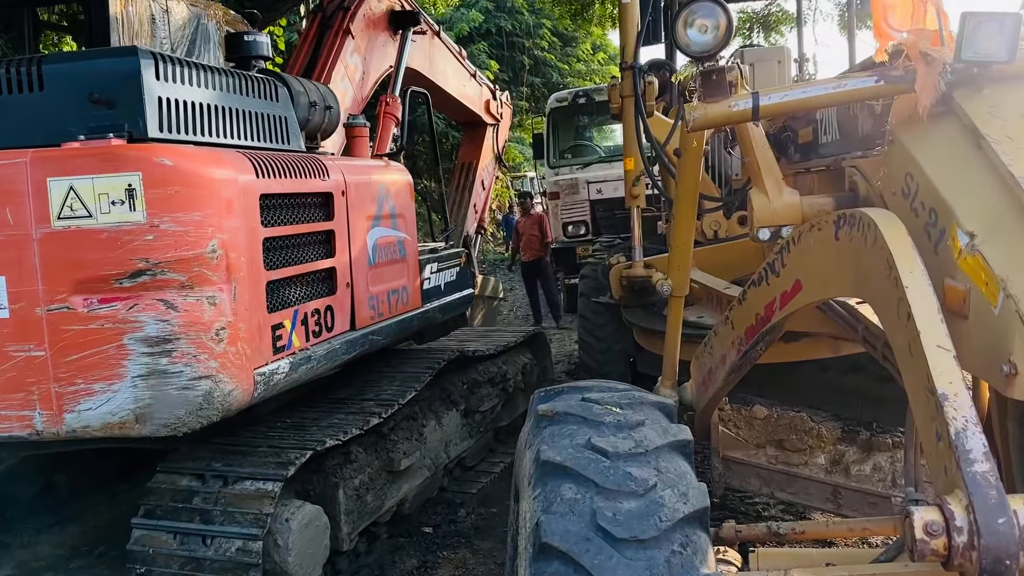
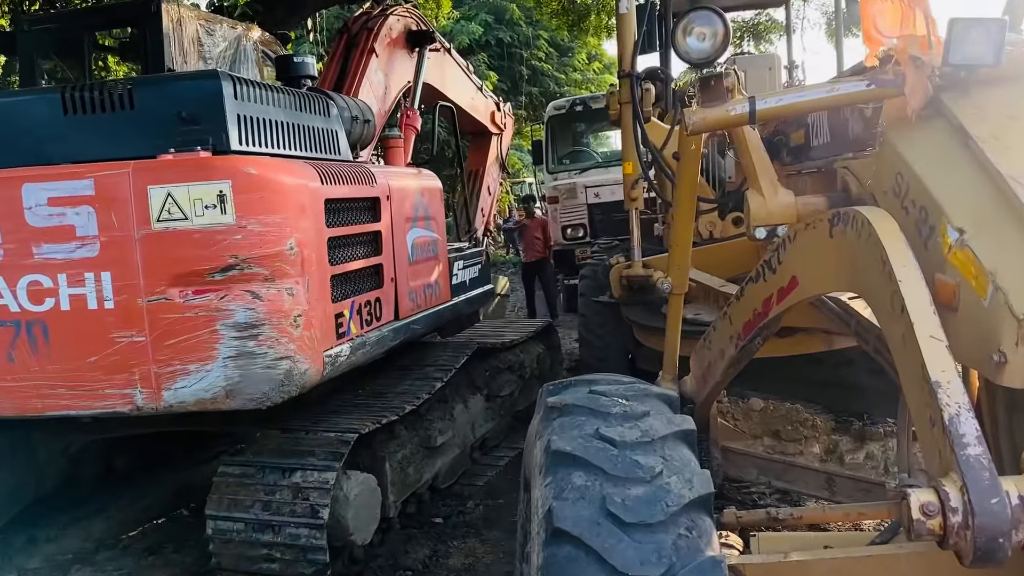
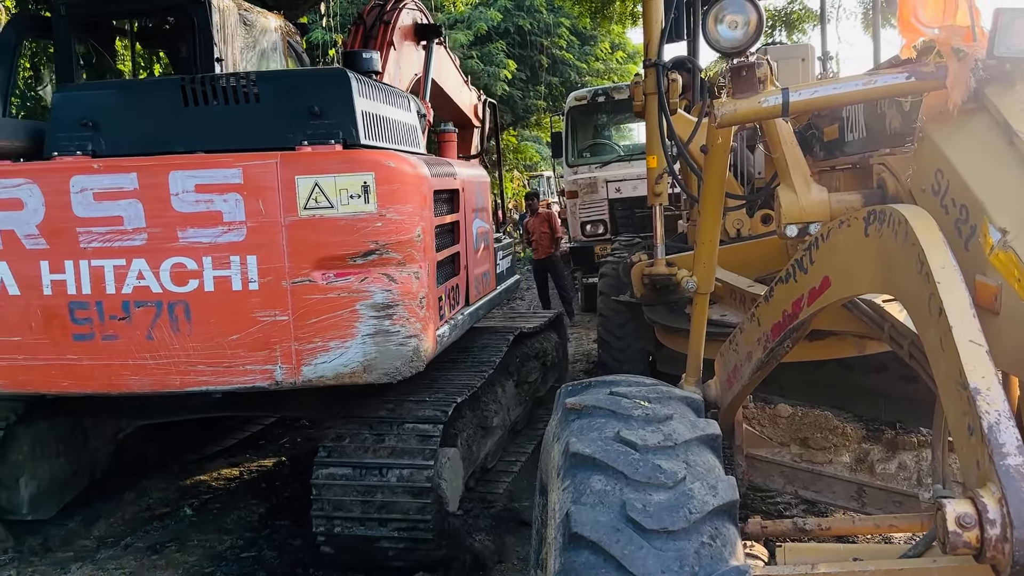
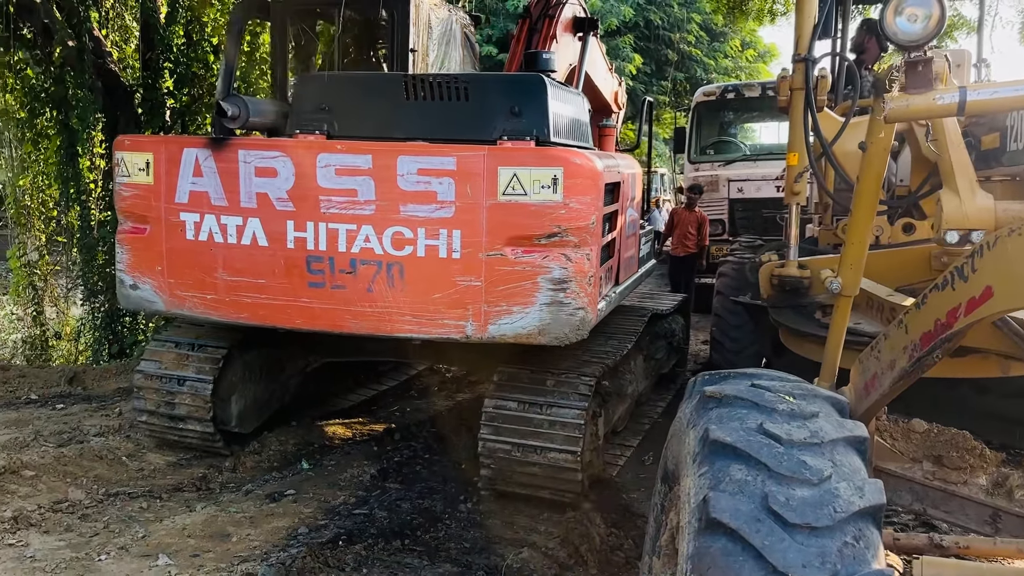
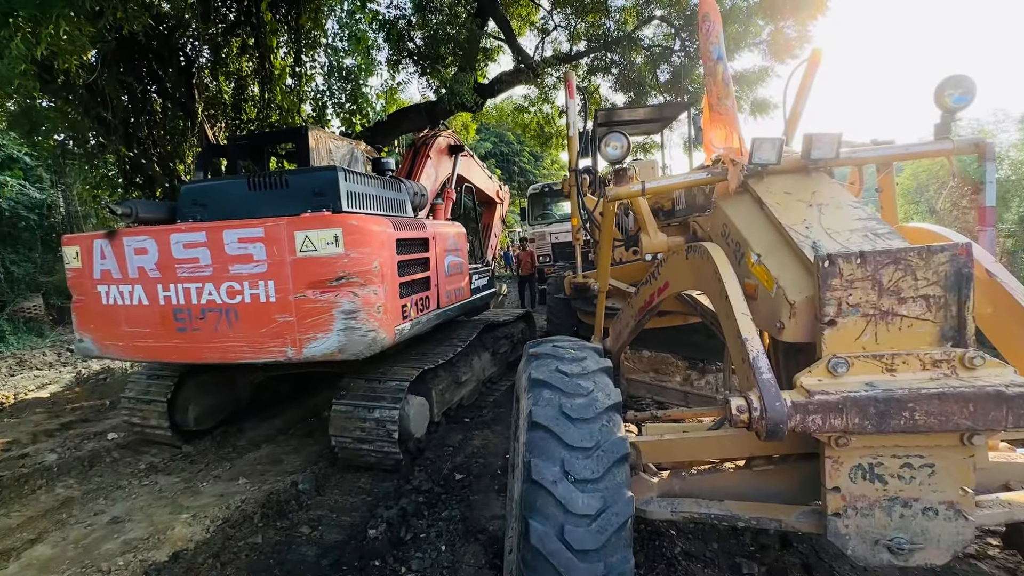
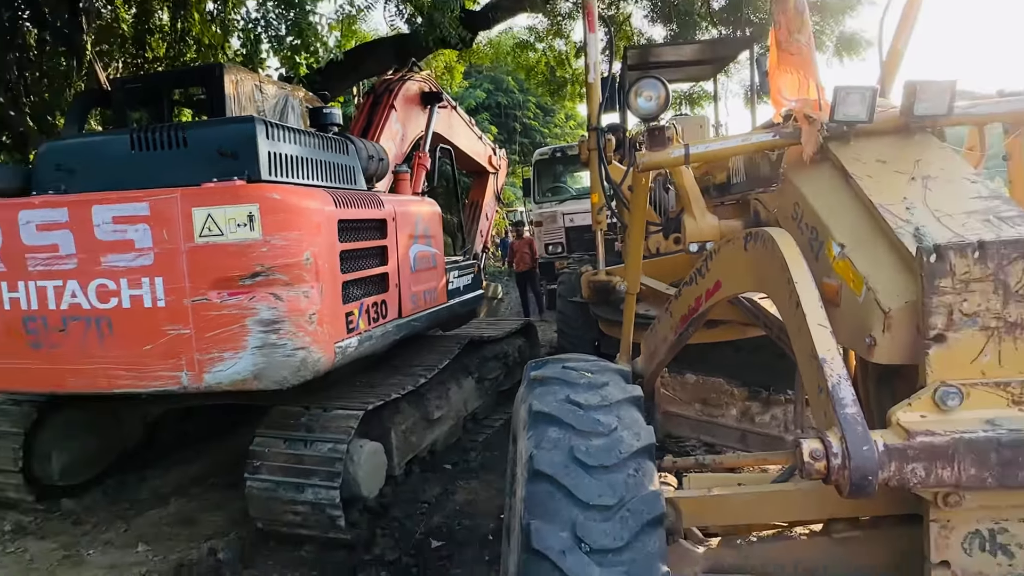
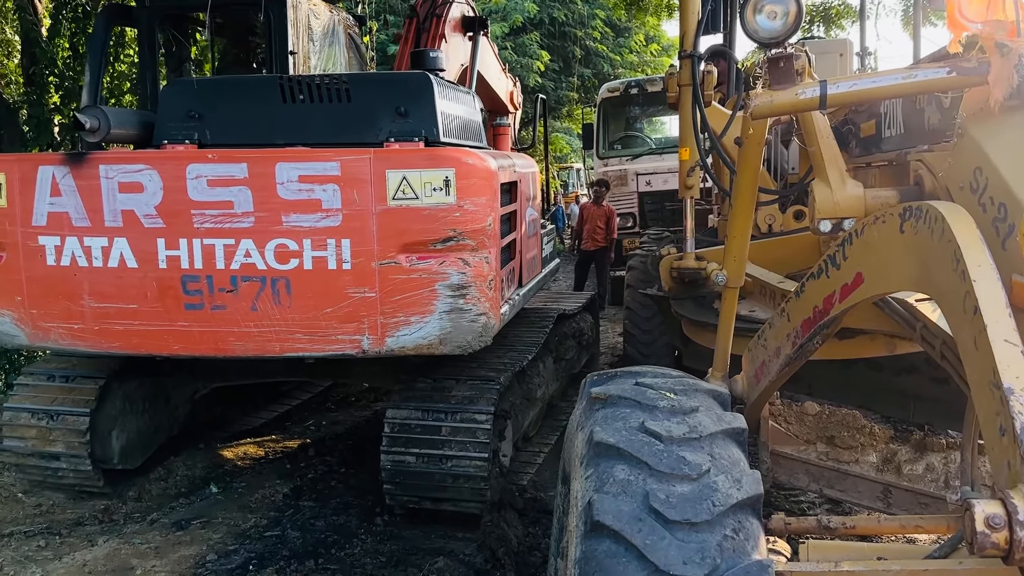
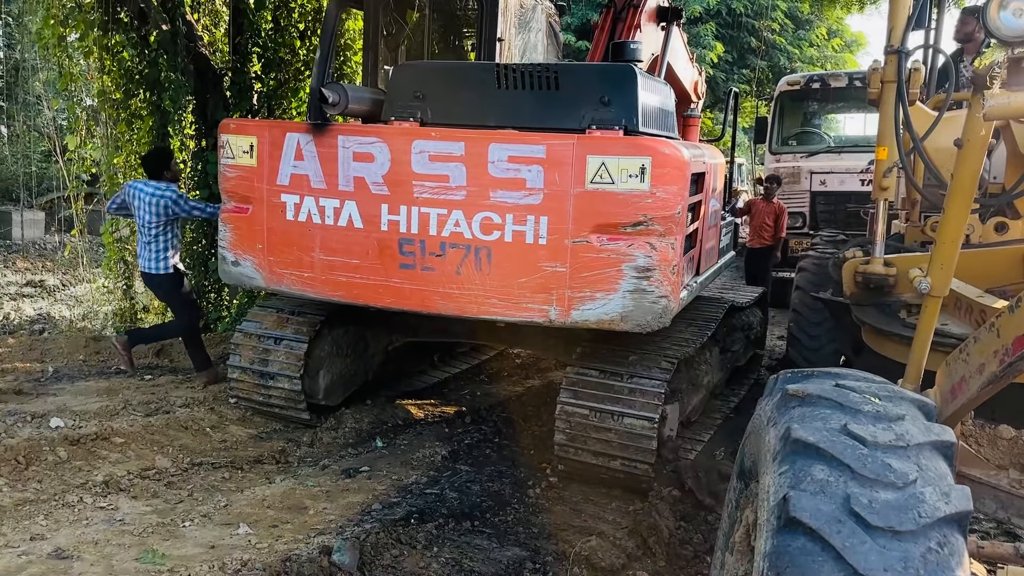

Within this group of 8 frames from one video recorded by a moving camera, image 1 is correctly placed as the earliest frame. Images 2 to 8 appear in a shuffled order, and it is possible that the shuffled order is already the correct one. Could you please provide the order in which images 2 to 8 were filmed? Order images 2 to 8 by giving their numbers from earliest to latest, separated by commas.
6, 5, 2, 3, 7, 4, 8
